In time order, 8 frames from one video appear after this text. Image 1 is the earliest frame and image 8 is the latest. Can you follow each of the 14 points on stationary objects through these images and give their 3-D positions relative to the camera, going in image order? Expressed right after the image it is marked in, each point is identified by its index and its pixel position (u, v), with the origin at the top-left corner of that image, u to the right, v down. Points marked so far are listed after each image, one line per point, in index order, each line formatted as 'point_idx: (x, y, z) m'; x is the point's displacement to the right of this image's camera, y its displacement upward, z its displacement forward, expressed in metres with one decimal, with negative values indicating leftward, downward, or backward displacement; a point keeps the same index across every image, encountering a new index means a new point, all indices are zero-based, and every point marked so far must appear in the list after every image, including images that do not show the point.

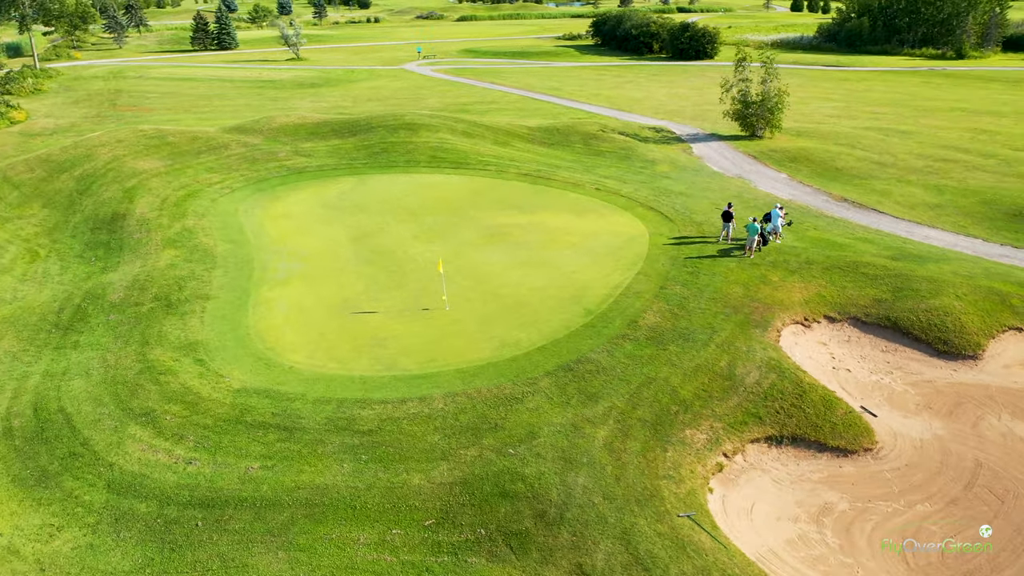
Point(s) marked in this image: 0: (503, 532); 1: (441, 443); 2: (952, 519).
0: (-0.1, -4.4, +14.6) m
1: (-1.4, -3.2, +16.6) m
2: (+8.8, -4.6, +16.4) m
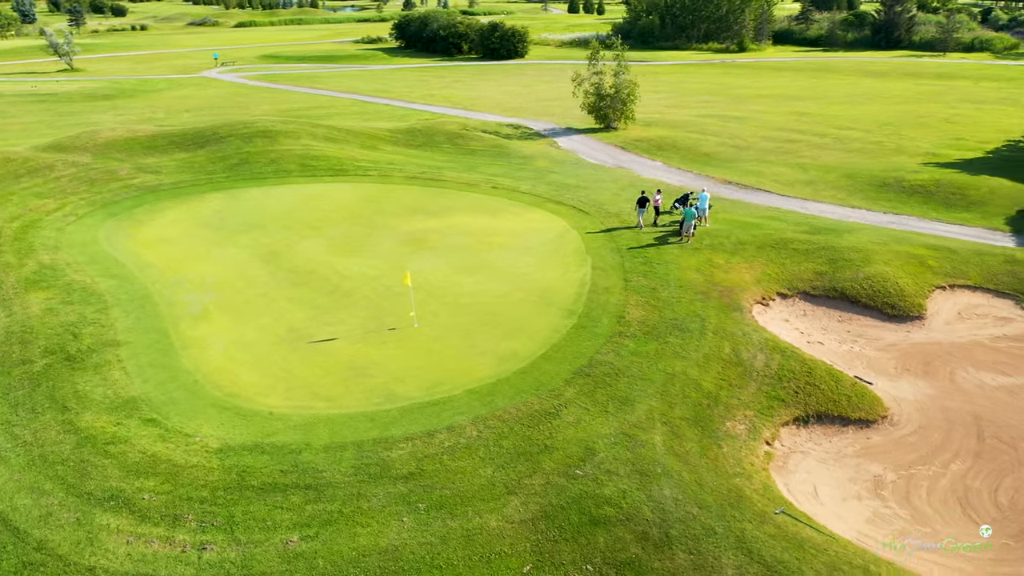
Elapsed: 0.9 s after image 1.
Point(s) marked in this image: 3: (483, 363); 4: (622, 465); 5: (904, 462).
0: (+1.7, -4.4, +13.0) m
1: (-0.2, -3.3, +14.6) m
2: (+9.8, -3.8, +17.0) m
3: (-0.7, -1.7, +18.5) m
4: (+2.1, -3.2, +15.0) m
5: (+8.2, -3.7, +17.2) m
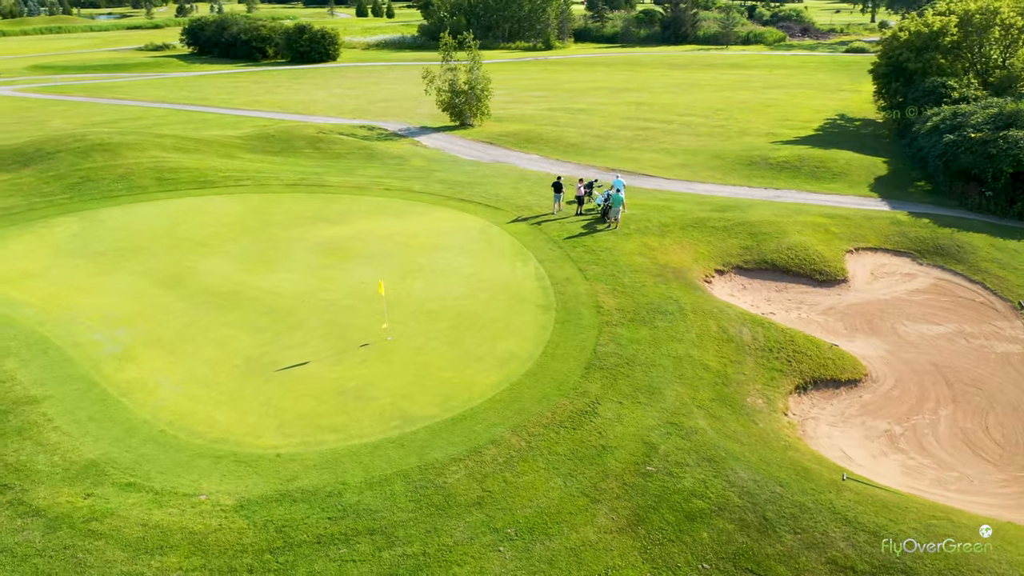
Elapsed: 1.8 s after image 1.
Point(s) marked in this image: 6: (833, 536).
0: (+3.3, -4.1, +12.4) m
1: (+1.0, -3.2, +13.4) m
2: (+10.2, -2.8, +18.2) m
3: (-0.5, -1.7, +17.1) m
4: (+3.1, -2.9, +14.3) m
5: (+8.6, -2.8, +18.0) m
6: (+5.0, -3.8, +12.7) m
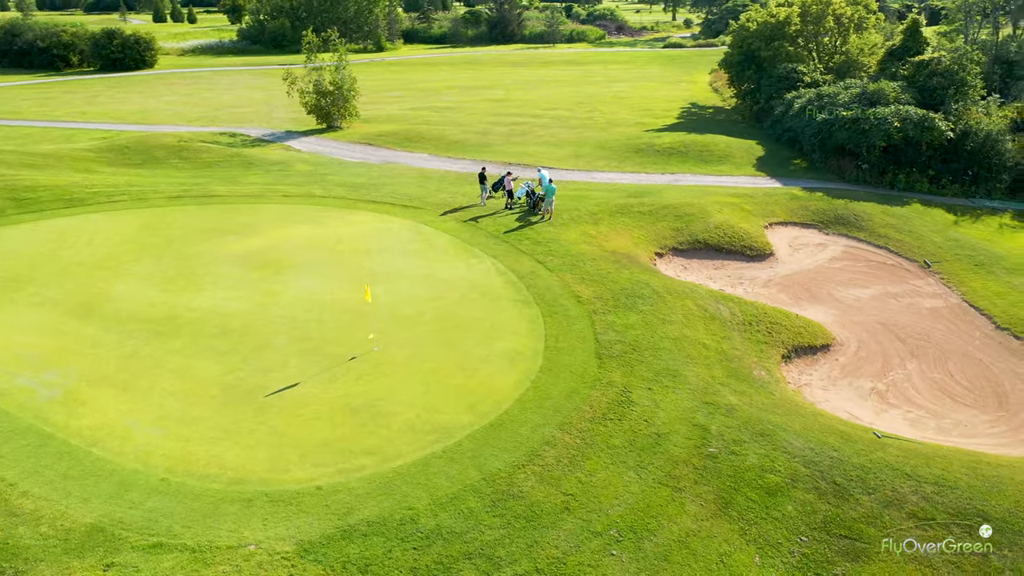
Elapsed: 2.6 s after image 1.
0: (+4.7, -3.6, +12.3) m
1: (+2.2, -2.9, +12.9) m
2: (+10.0, -1.8, +19.5) m
3: (-0.3, -1.6, +16.1) m
4: (+3.9, -2.5, +14.2) m
5: (+8.4, -2.0, +19.0) m
6: (+6.2, -3.2, +13.0) m
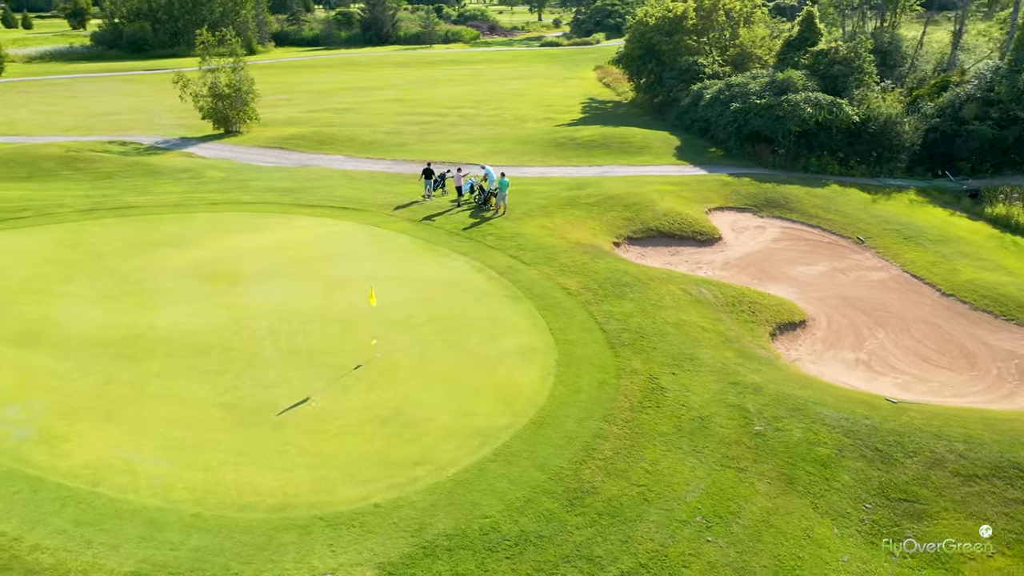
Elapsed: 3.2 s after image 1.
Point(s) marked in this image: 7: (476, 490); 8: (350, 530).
0: (+5.7, -3.1, +12.6) m
1: (+3.1, -2.7, +12.8) m
2: (+9.7, -1.1, +20.5) m
3: (+0.1, -1.5, +15.5) m
4: (+4.6, -2.1, +14.3) m
5: (+8.2, -1.3, +19.8) m
6: (+7.1, -2.7, +13.5) m
7: (-0.5, -2.9, +11.8) m
8: (-2.2, -3.3, +11.1) m
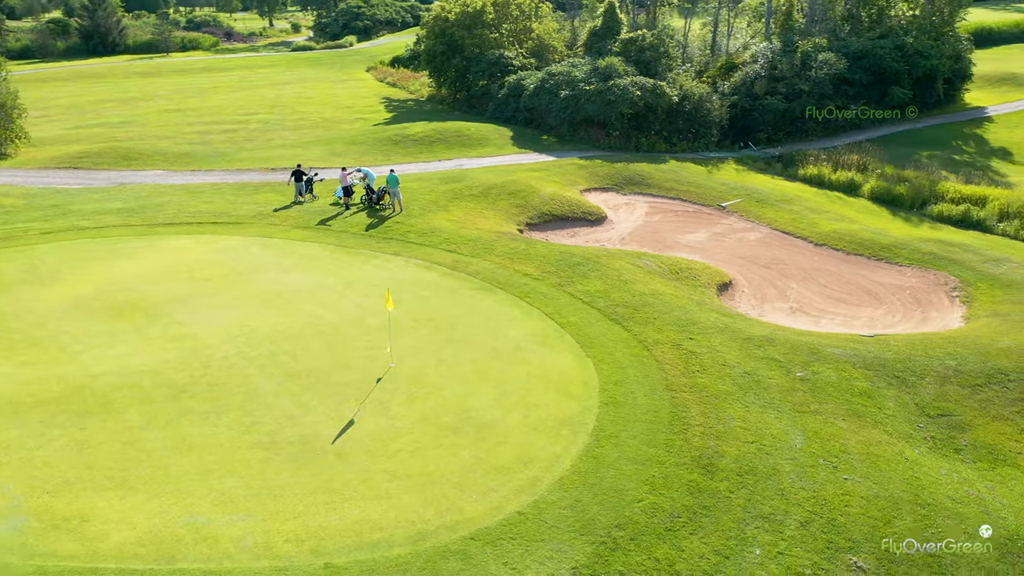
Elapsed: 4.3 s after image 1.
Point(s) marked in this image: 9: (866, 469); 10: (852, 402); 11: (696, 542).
0: (+7.0, -2.1, +13.9) m
1: (+4.4, -1.9, +13.2) m
2: (+8.0, +0.2, +22.6) m
3: (+0.6, -1.2, +14.9) m
4: (+5.3, -1.2, +15.2) m
5: (+7.0, -0.2, +21.5) m
6: (+7.9, -1.5, +15.2) m
7: (+1.3, -2.6, +11.2) m
8: (0.0, -3.1, +10.0) m
9: (+5.0, -2.6, +11.6) m
10: (+5.6, -1.9, +13.7) m
11: (+2.2, -3.1, +10.0) m
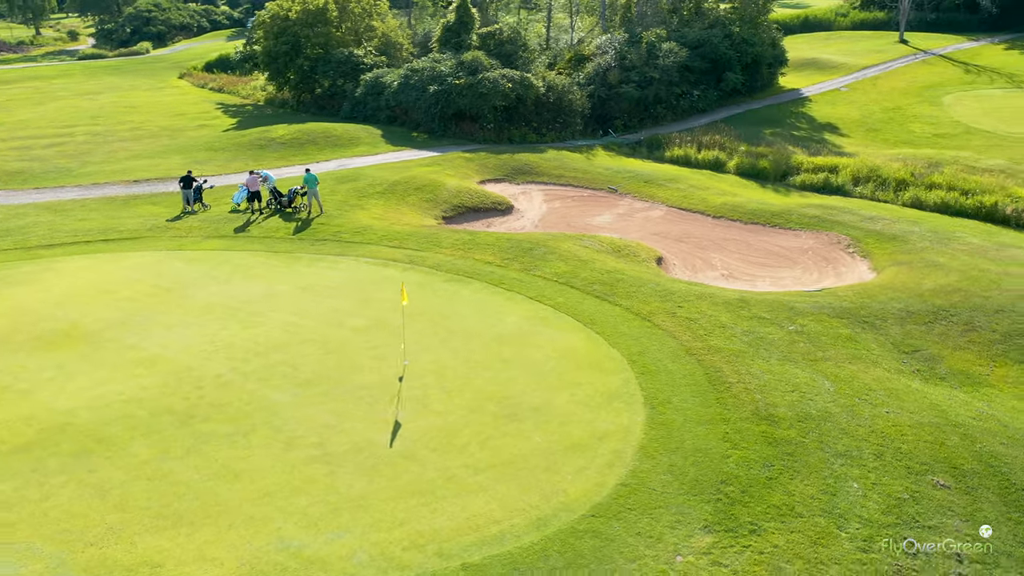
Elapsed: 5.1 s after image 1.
0: (+7.3, -1.1, +15.3) m
1: (+4.9, -1.2, +14.1) m
2: (+6.1, +1.1, +24.0) m
3: (+0.7, -0.8, +14.9) m
4: (+5.2, -0.5, +16.2) m
5: (+5.3, +0.6, +22.7) m
6: (+7.8, -0.5, +16.8) m
7: (+2.4, -2.1, +11.4) m
8: (+1.5, -2.7, +10.0) m
9: (+5.9, -1.8, +12.7) m
10: (+6.0, -1.1, +14.9) m
11: (+3.7, -2.5, +10.5) m
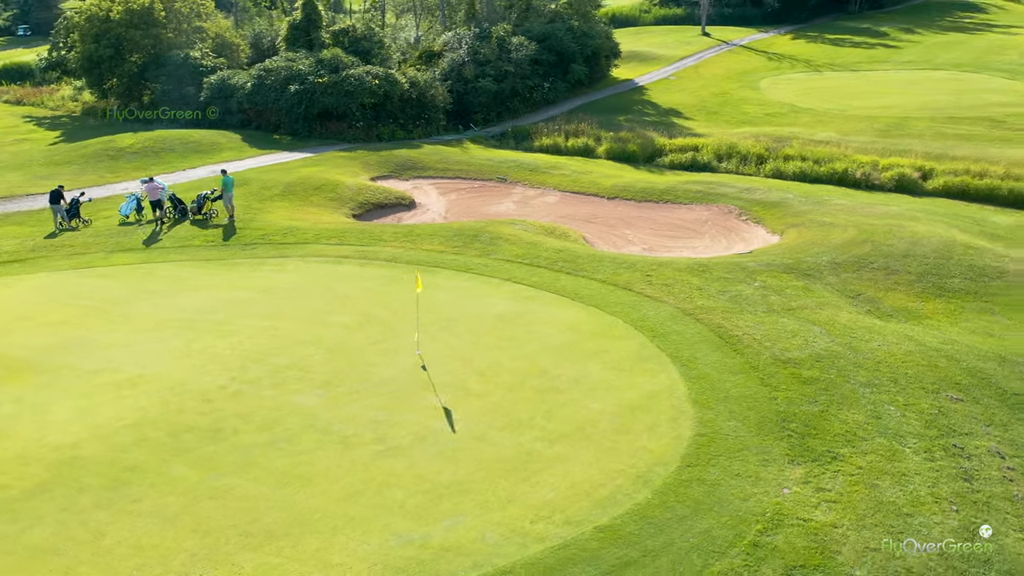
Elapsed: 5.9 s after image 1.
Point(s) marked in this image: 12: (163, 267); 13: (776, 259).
0: (+6.9, -0.1, +17.0) m
1: (+4.9, -0.4, +15.2) m
2: (+3.6, +1.9, +25.2) m
3: (+0.7, -0.4, +15.0) m
4: (+4.7, +0.3, +17.4) m
5: (+3.2, +1.4, +23.7) m
6: (+7.1, +0.6, +18.6) m
7: (+3.2, -1.5, +12.1) m
8: (+2.7, -2.2, +10.5) m
9: (+6.3, -0.8, +14.1) m
10: (+5.8, -0.2, +16.2) m
11: (+4.7, -1.8, +11.4) m
12: (-7.8, +0.5, +18.3) m
13: (+6.0, +0.6, +18.6) m
